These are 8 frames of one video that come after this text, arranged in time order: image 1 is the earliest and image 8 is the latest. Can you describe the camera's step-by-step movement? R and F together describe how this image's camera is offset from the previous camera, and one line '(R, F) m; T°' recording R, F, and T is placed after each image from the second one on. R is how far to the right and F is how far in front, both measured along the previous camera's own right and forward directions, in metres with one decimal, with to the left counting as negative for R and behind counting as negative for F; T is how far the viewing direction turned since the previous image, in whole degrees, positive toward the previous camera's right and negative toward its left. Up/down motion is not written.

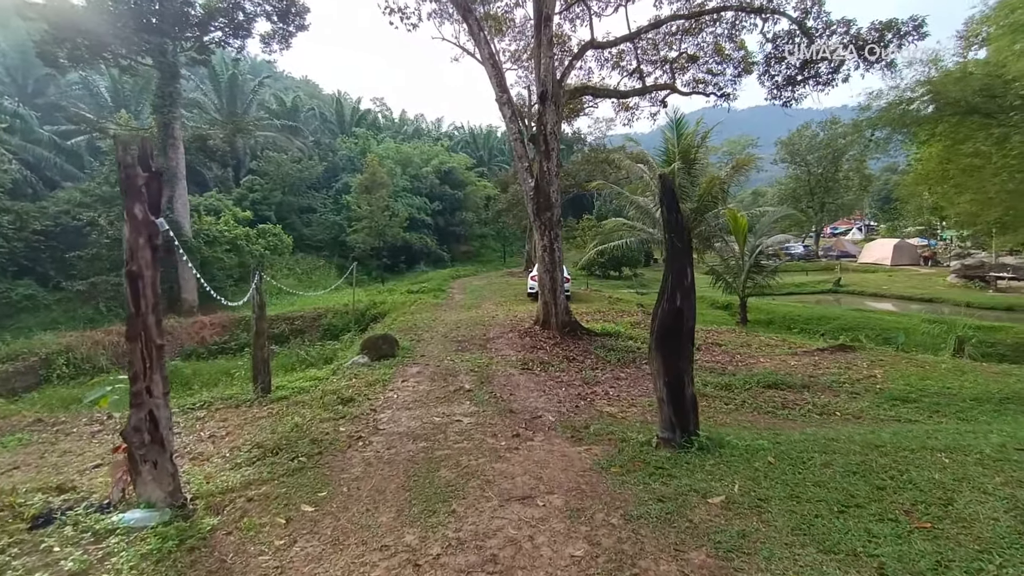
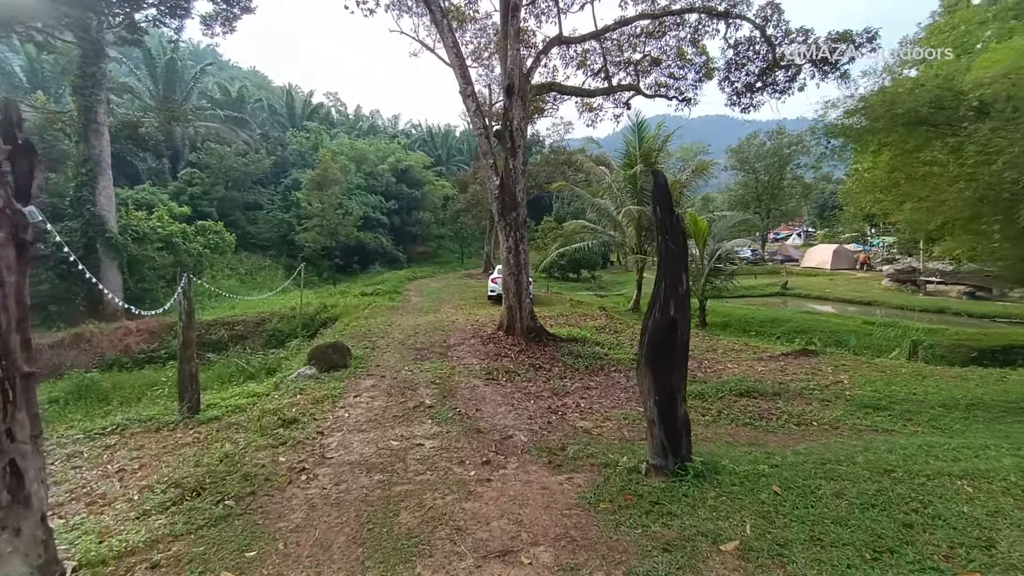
(-0.1, +0.5) m; +5°
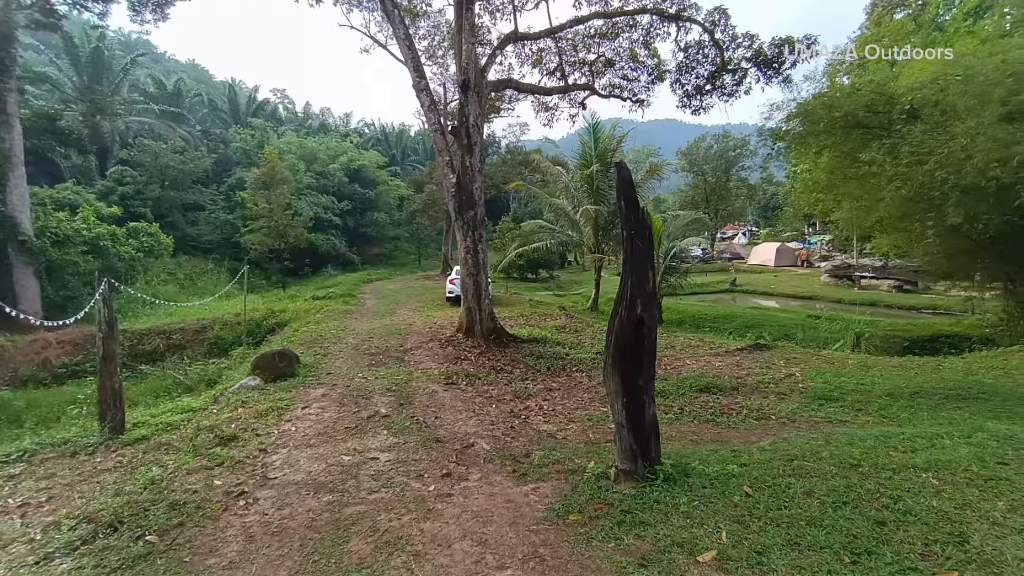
(0.0, +0.2) m; +5°
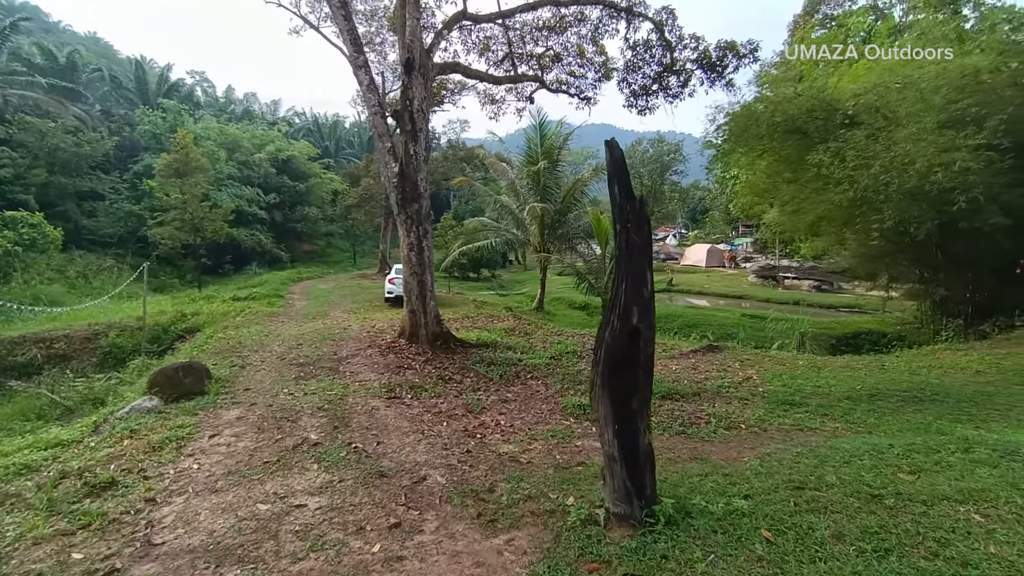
(-0.1, +0.6) m; +7°
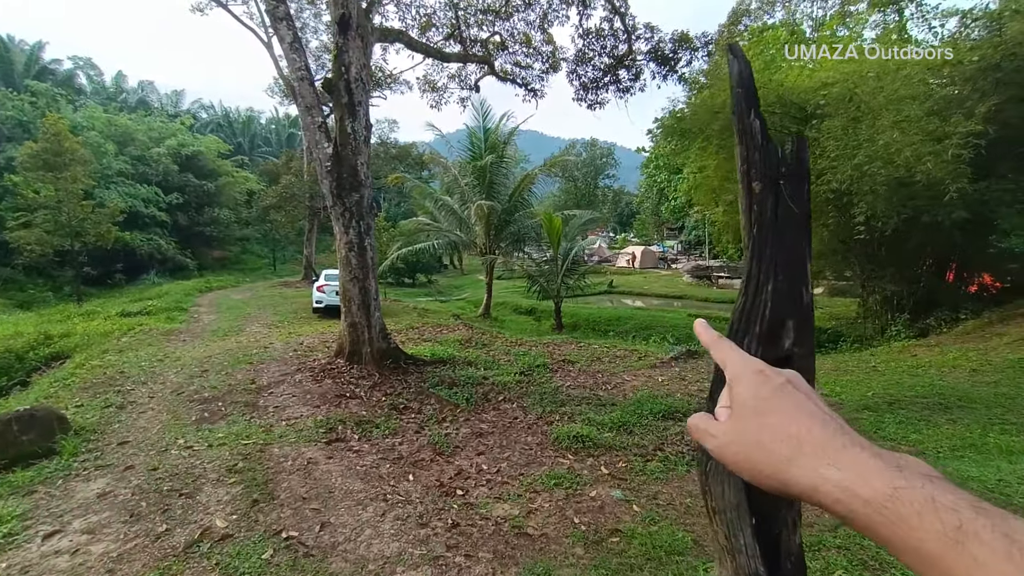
(-0.4, +1.1) m; +8°
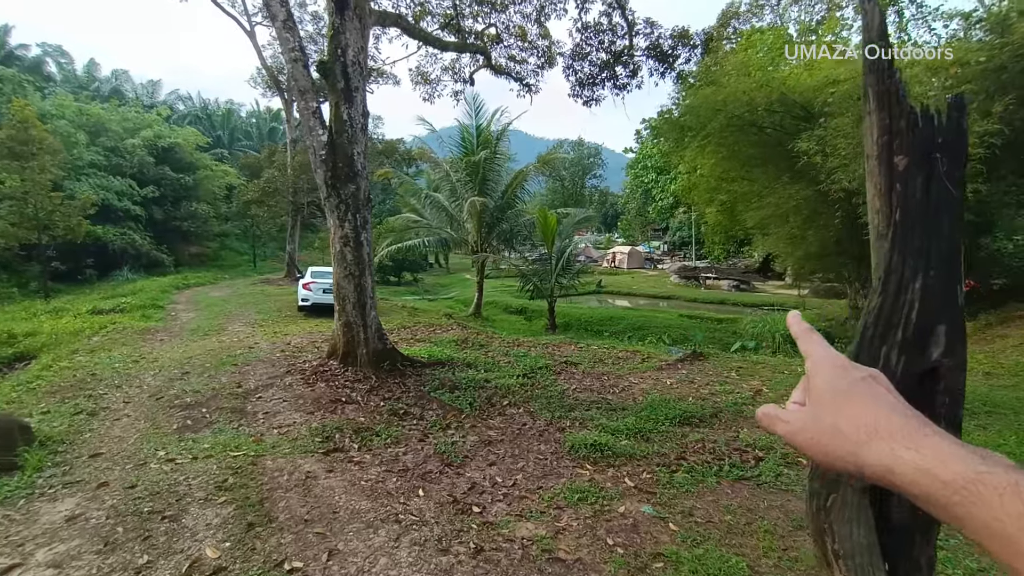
(-0.3, +0.3) m; +2°
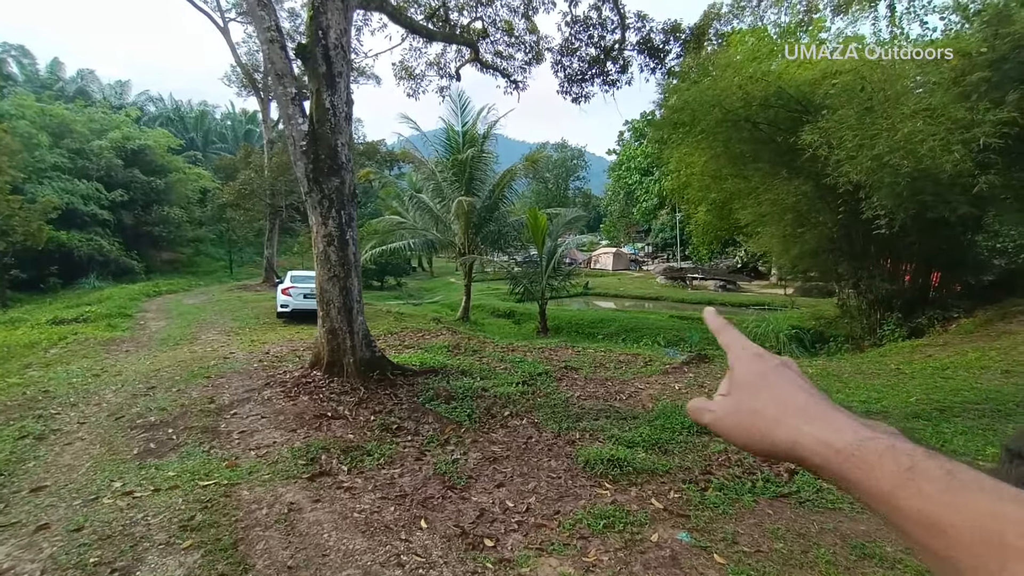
(-0.2, +0.4) m; +2°
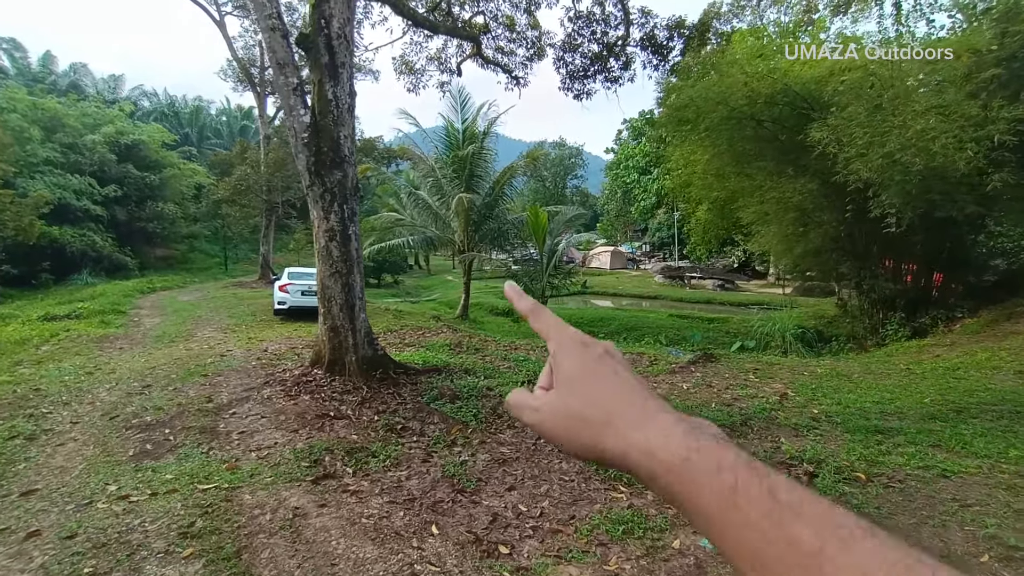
(-0.1, +0.1) m; +1°
